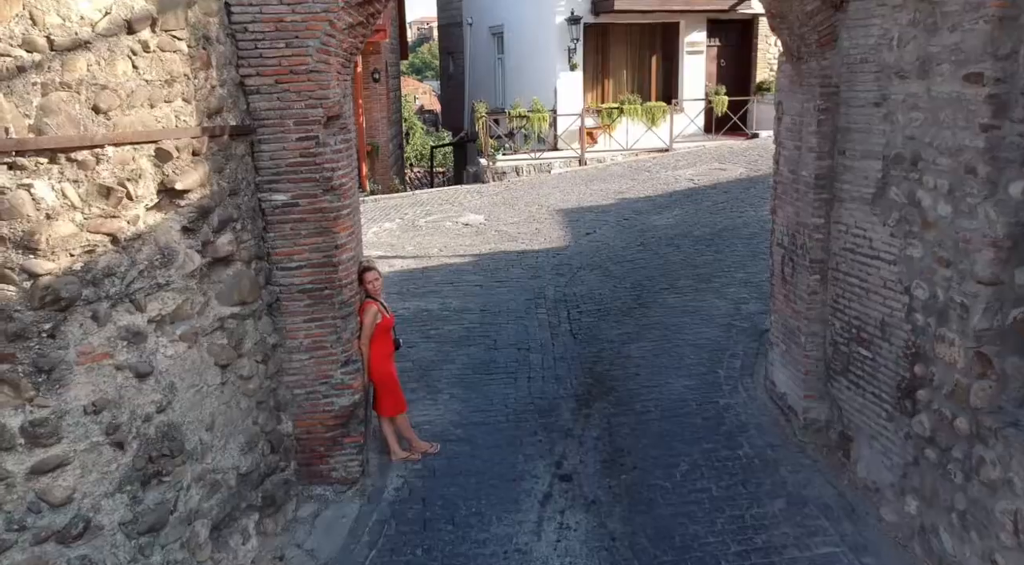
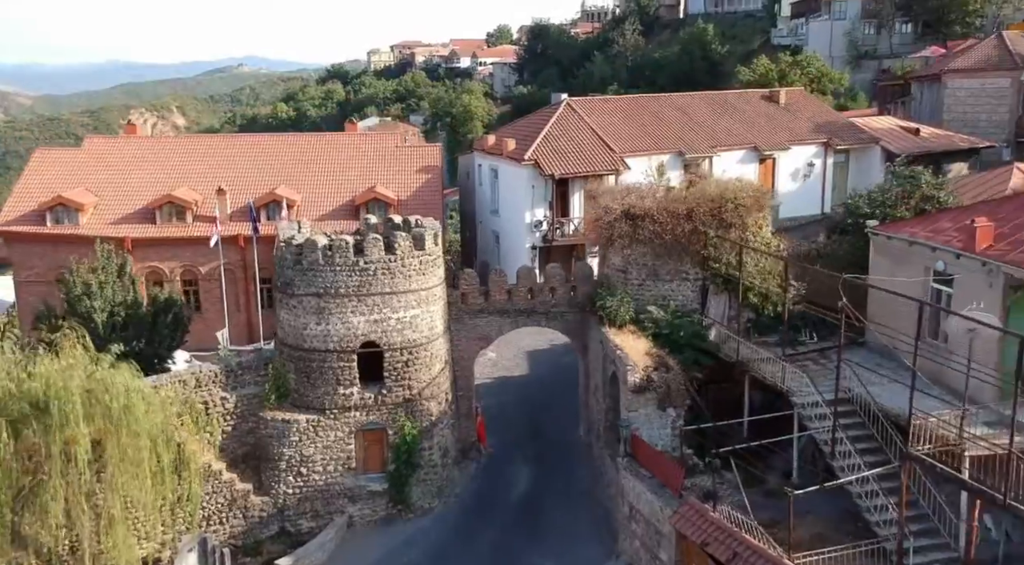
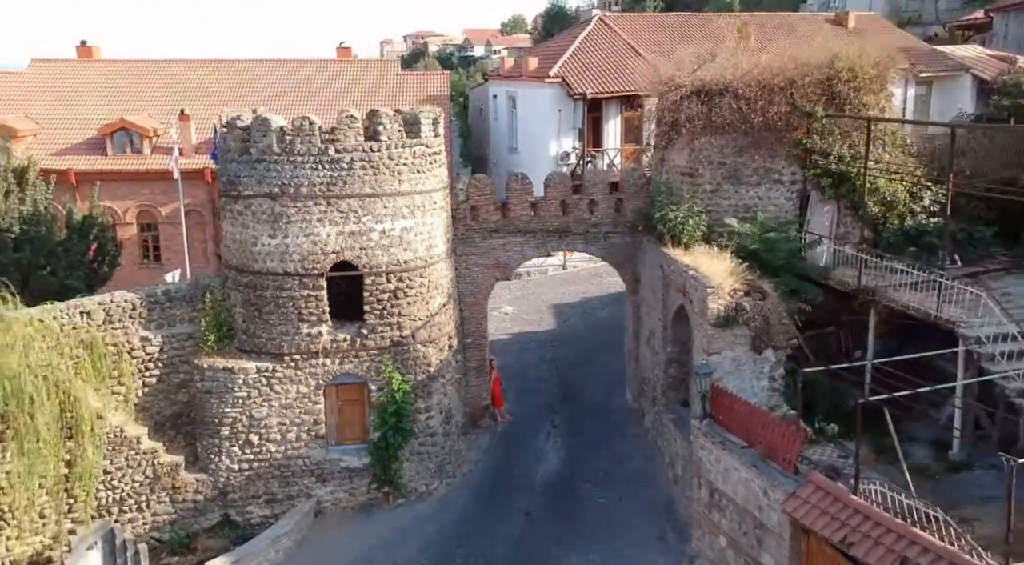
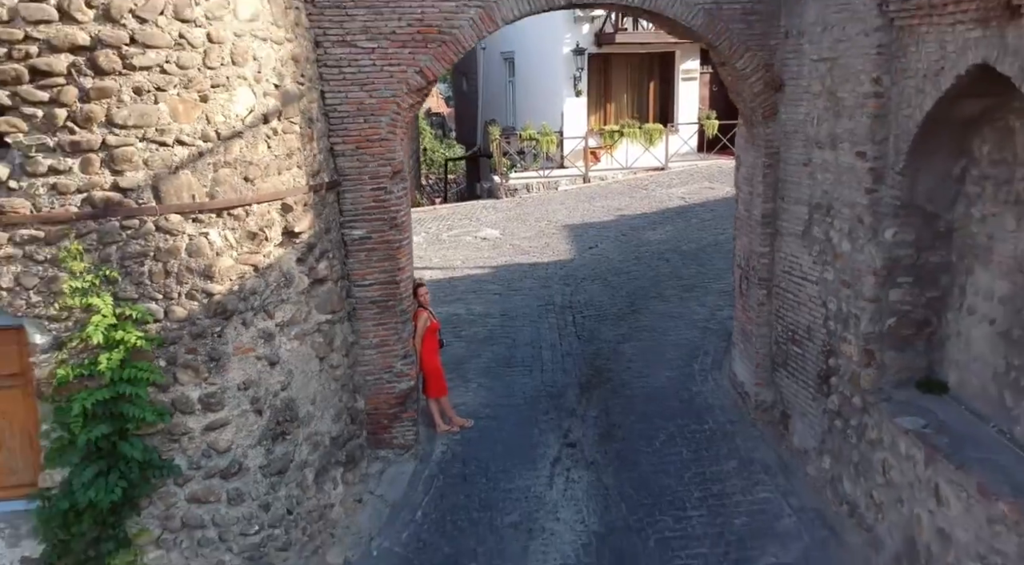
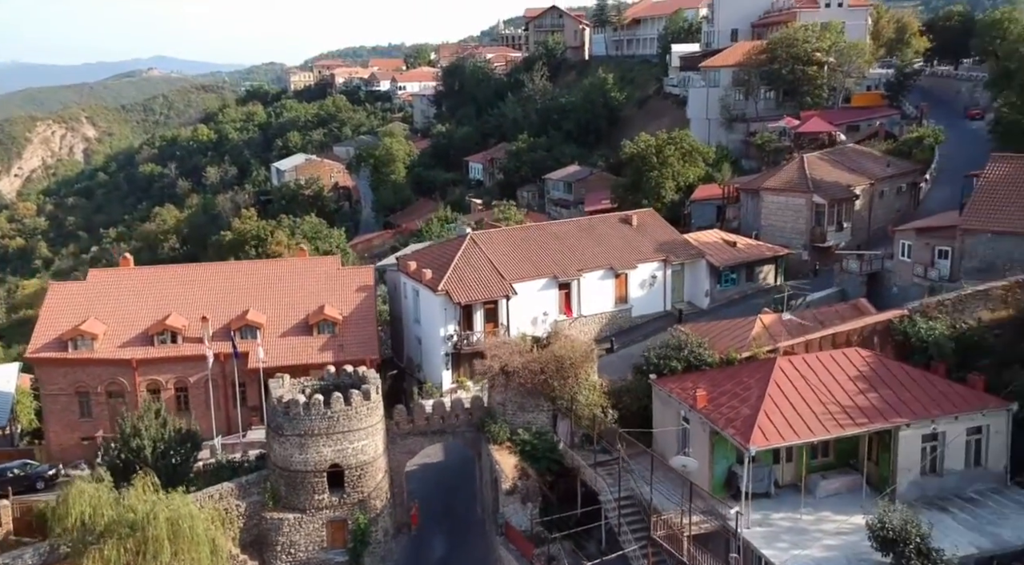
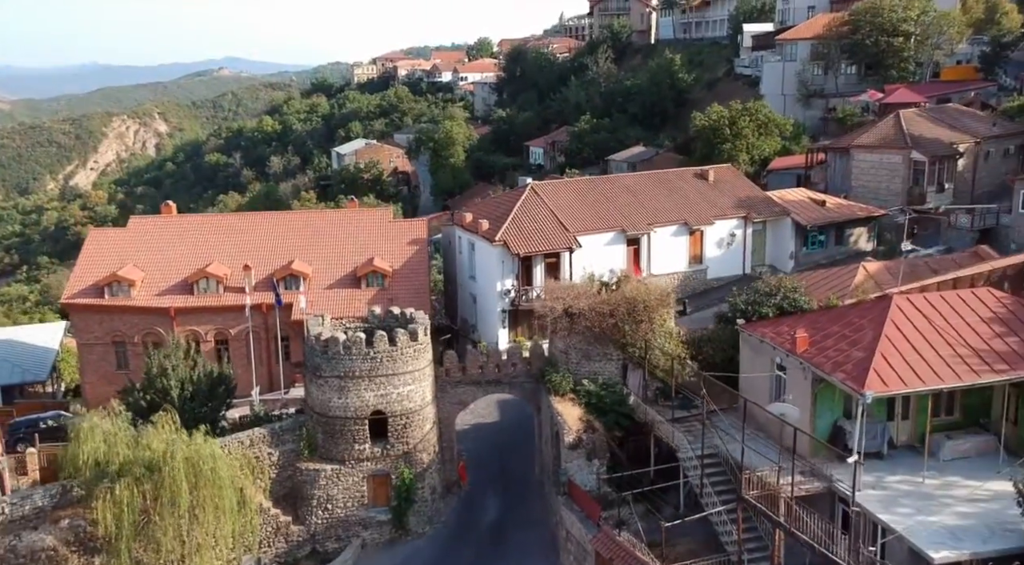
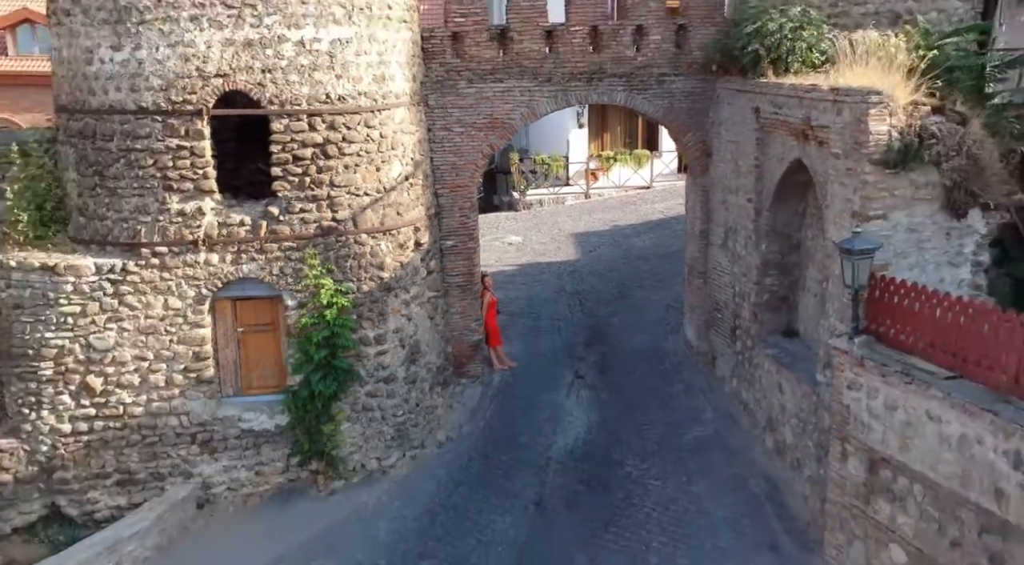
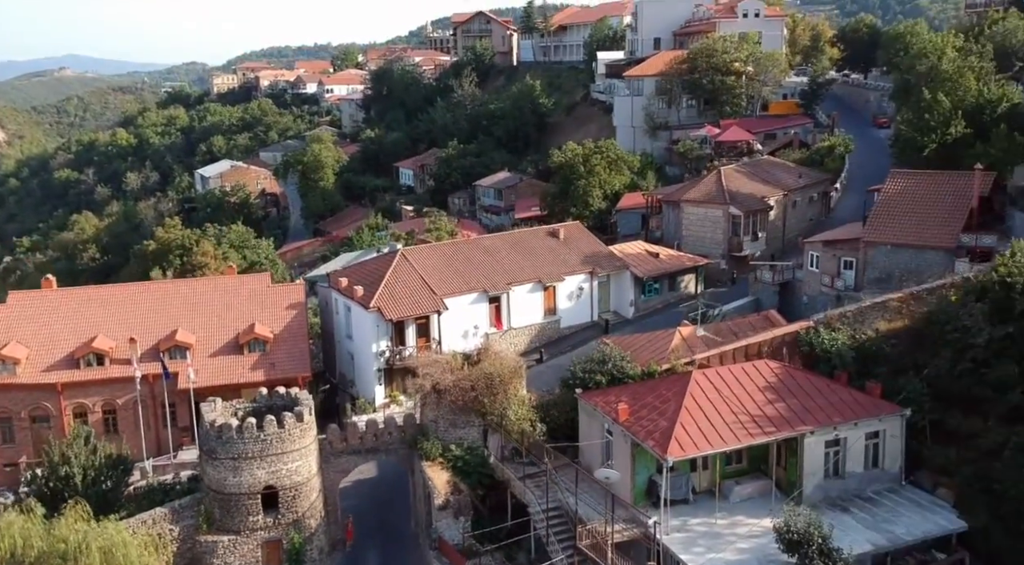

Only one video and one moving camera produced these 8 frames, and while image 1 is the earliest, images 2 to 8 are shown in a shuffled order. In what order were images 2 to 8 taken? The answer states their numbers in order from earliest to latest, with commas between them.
4, 7, 3, 2, 6, 5, 8
